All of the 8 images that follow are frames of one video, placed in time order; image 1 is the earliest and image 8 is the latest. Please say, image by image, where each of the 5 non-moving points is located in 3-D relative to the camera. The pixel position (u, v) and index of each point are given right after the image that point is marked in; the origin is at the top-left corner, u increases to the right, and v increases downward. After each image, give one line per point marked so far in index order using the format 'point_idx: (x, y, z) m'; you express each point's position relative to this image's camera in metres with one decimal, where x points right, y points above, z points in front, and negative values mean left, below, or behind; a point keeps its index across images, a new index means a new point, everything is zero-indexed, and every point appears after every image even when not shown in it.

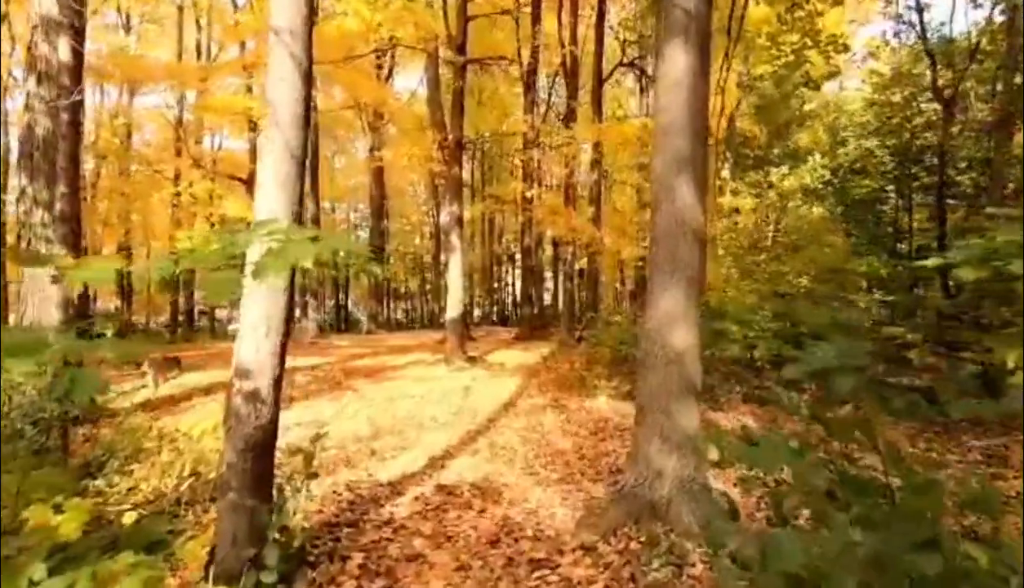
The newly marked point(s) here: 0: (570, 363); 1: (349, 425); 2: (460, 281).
0: (+0.9, -1.1, +13.0) m
1: (-1.6, -1.3, +8.0) m
2: (-0.9, +0.2, +14.3) m
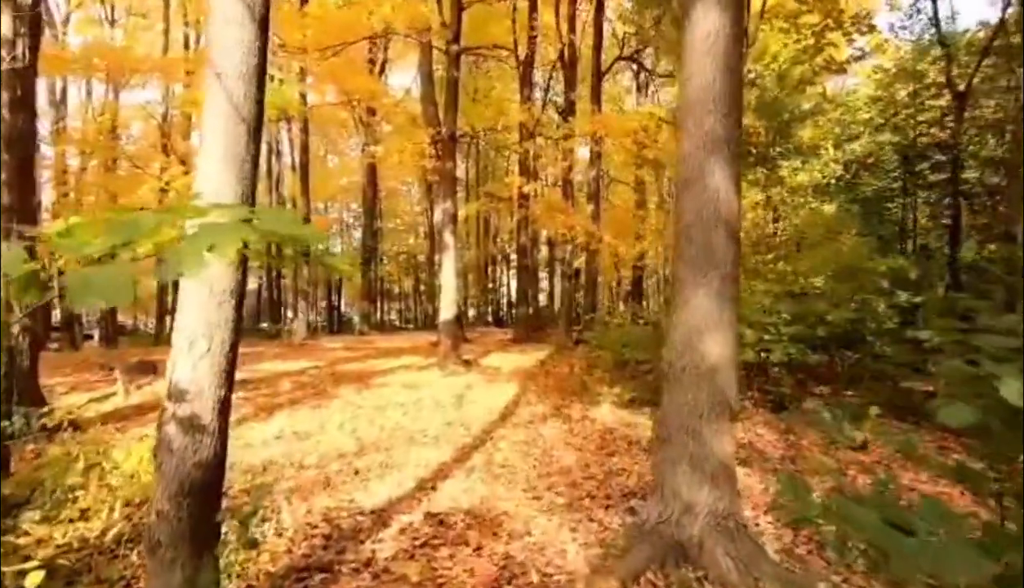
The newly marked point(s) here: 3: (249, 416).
0: (+0.9, -1.2, +12.3) m
1: (-1.6, -1.3, +7.4) m
2: (-1.0, +0.2, +13.6) m
3: (-2.7, -1.3, +8.5) m
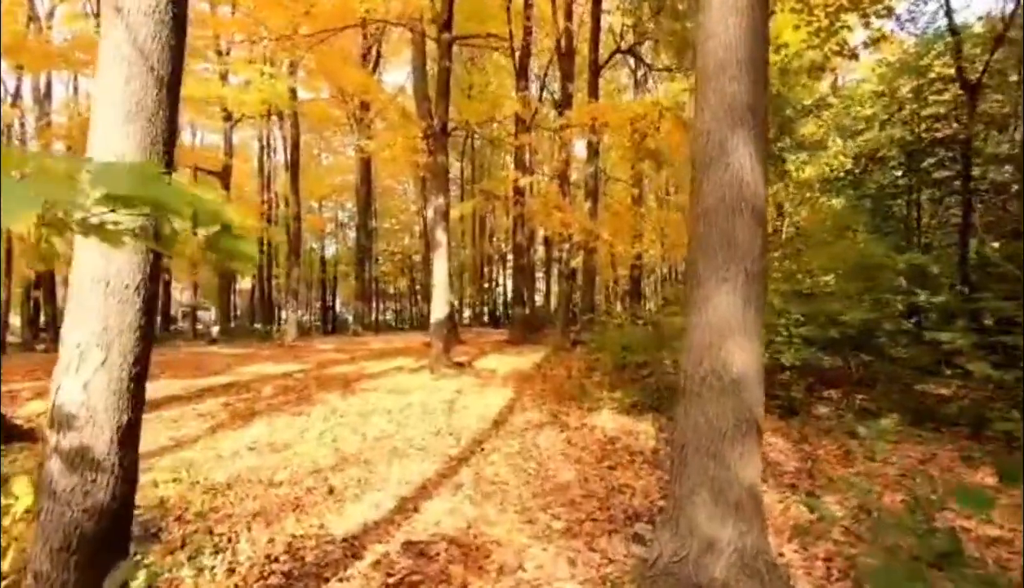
0: (+0.8, -1.1, +11.8) m
1: (-1.7, -1.3, +6.8) m
2: (-1.0, +0.2, +13.1) m
3: (-2.8, -1.2, +7.9) m
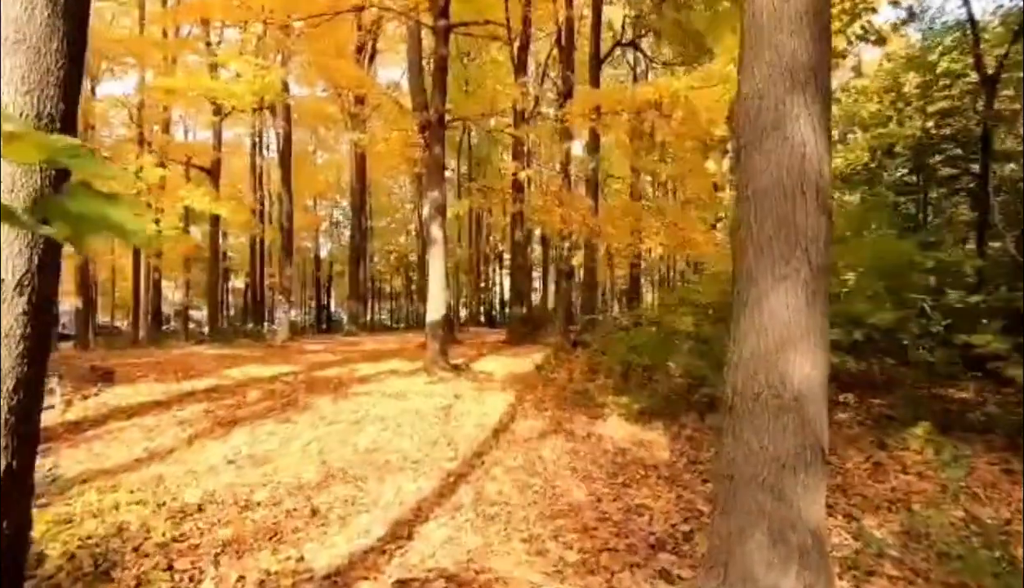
0: (+0.8, -1.1, +11.2) m
1: (-1.7, -1.3, +6.3) m
2: (-1.1, +0.2, +12.5) m
3: (-2.8, -1.2, +7.3) m
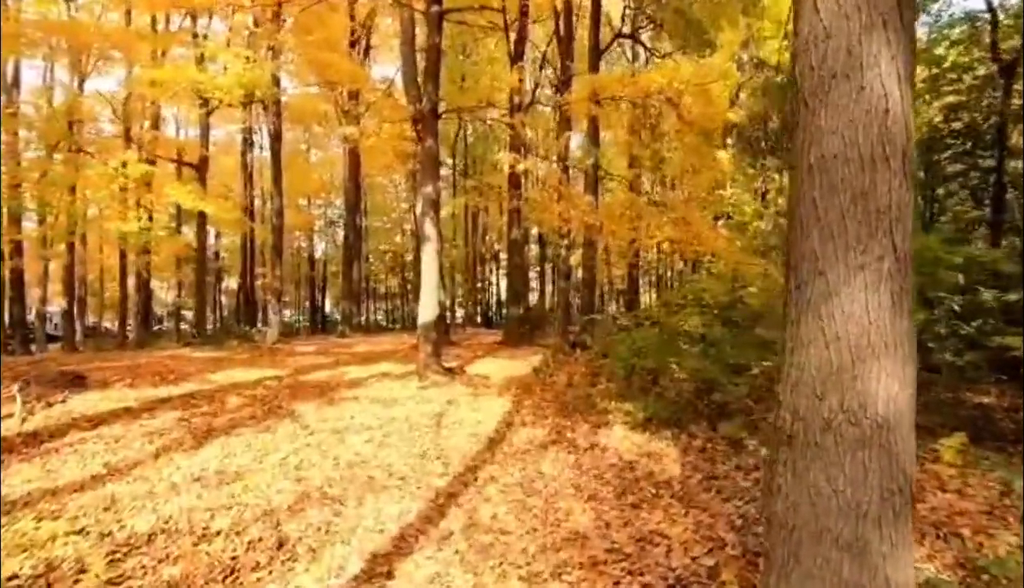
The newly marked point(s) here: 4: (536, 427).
0: (+0.8, -1.1, +10.6) m
1: (-1.7, -1.3, +5.7) m
2: (-1.1, +0.2, +11.9) m
3: (-2.8, -1.2, +6.7) m
4: (+0.3, -1.4, +8.6) m
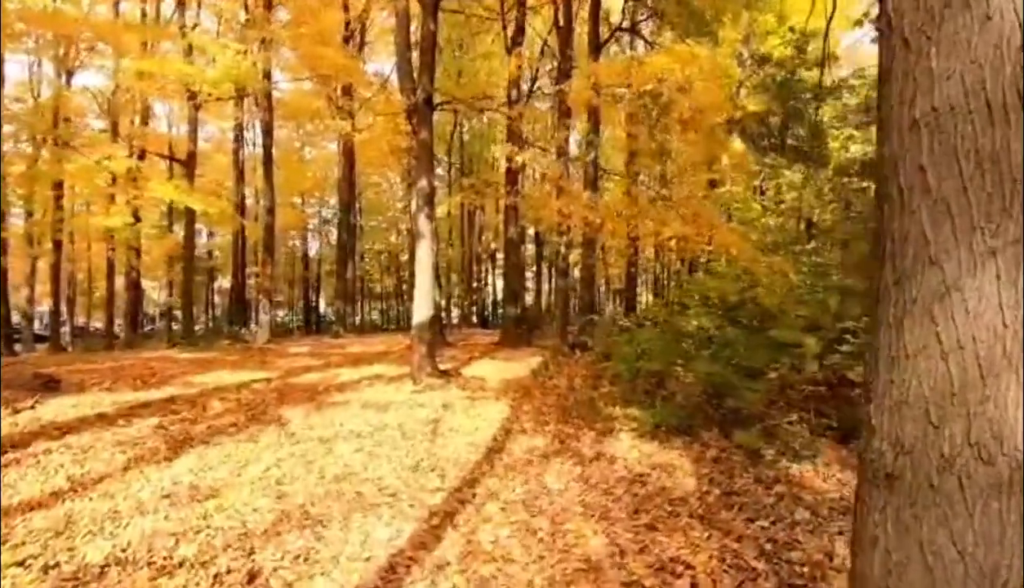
0: (+0.7, -1.1, +10.2) m
1: (-1.7, -1.3, +5.2) m
2: (-1.1, +0.2, +11.4) m
3: (-2.8, -1.2, +6.2) m
4: (+0.3, -1.4, +8.1) m
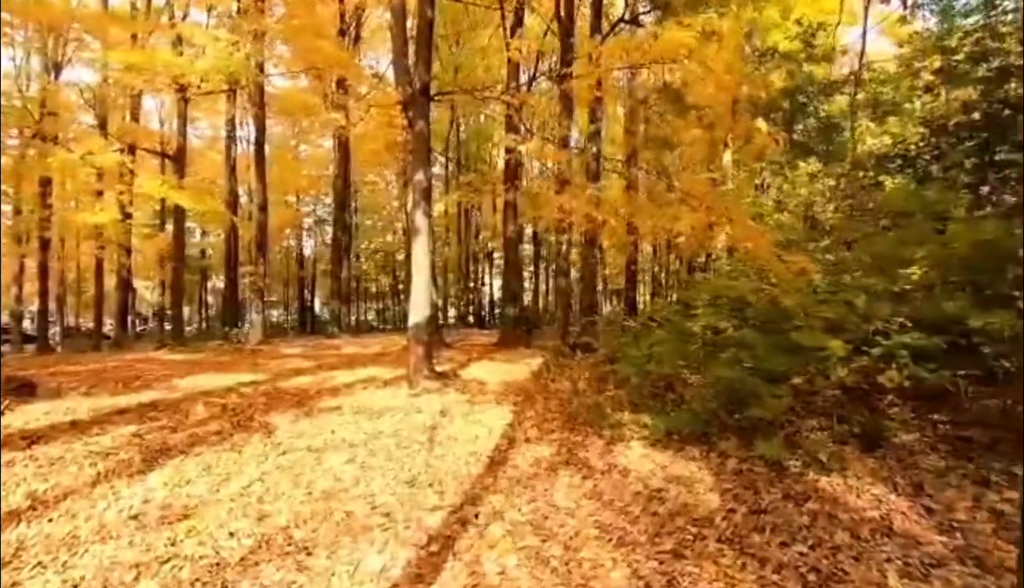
0: (+0.8, -1.1, +9.7) m
1: (-1.6, -1.3, +4.7) m
2: (-1.1, +0.2, +10.9) m
3: (-2.8, -1.2, +5.7) m
4: (+0.3, -1.4, +7.6) m
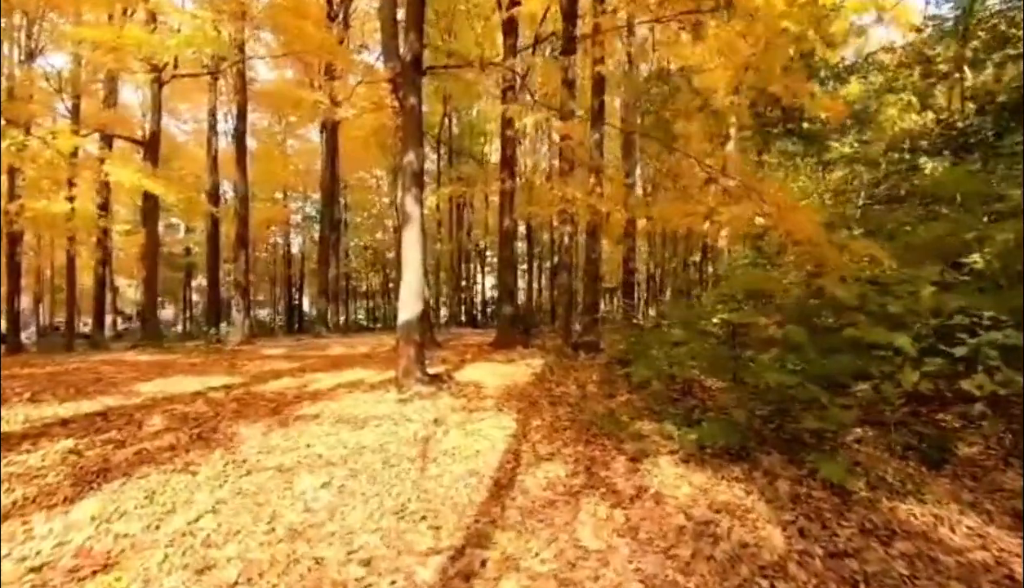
0: (+0.8, -1.0, +8.6) m
1: (-1.6, -1.2, +3.6) m
2: (-1.1, +0.3, +9.9) m
3: (-2.7, -1.1, +4.6) m
4: (+0.3, -1.3, +6.6) m
